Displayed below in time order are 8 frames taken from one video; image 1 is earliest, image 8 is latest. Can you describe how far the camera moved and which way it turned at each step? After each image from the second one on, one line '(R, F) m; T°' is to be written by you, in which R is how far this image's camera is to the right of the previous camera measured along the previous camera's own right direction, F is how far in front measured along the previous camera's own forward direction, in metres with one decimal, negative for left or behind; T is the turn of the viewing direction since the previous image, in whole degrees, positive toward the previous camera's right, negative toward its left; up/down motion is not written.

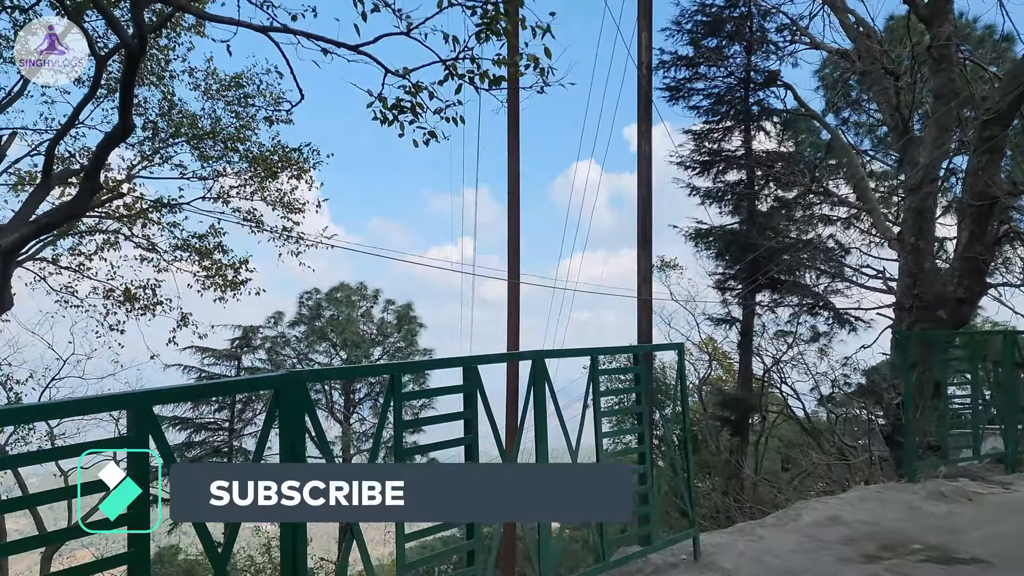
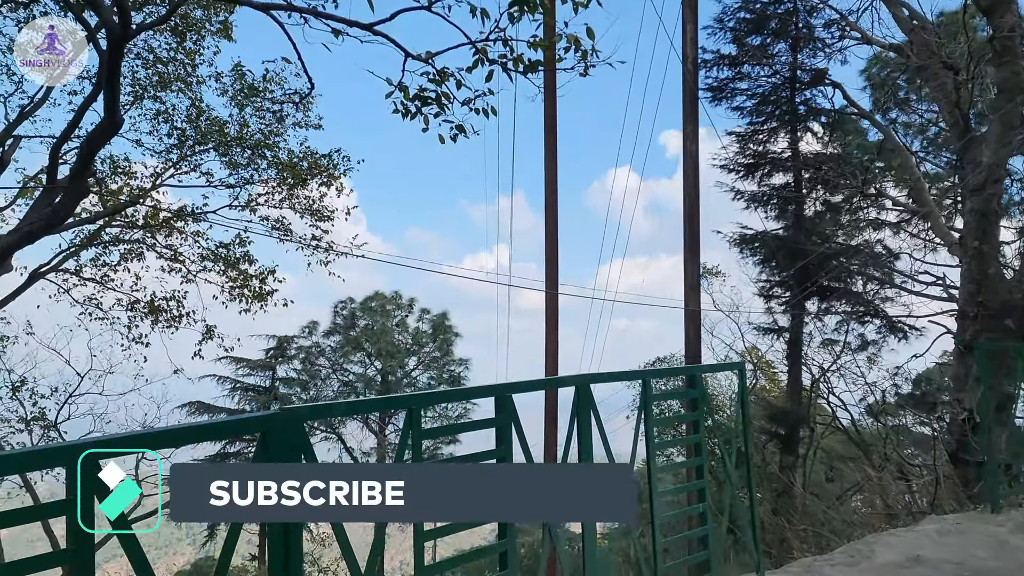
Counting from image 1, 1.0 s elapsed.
(0.0, +0.4) m; -3°
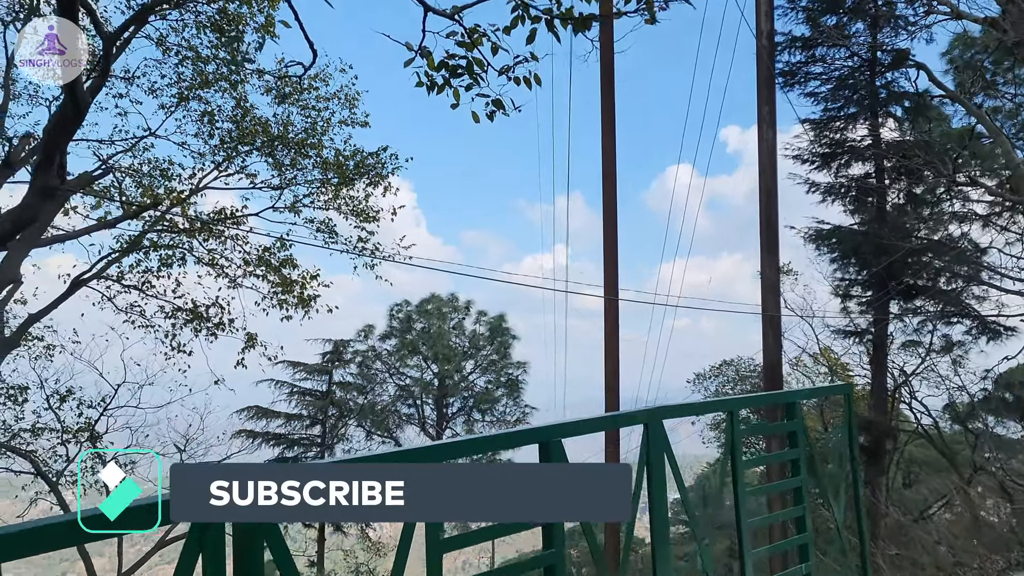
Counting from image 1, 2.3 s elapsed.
(0.0, +0.5) m; -5°
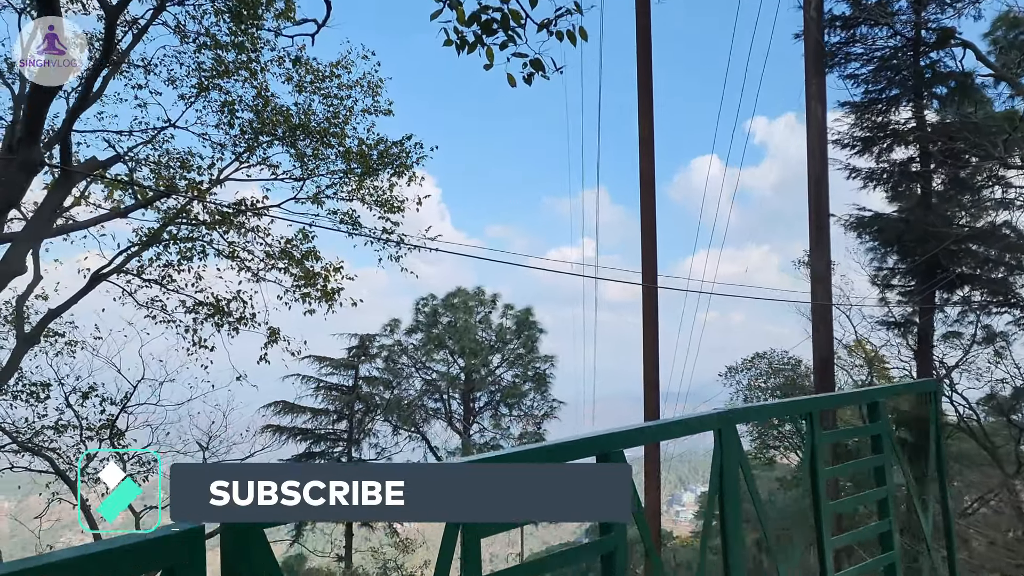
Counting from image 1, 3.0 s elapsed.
(-0.1, +0.3) m; -2°
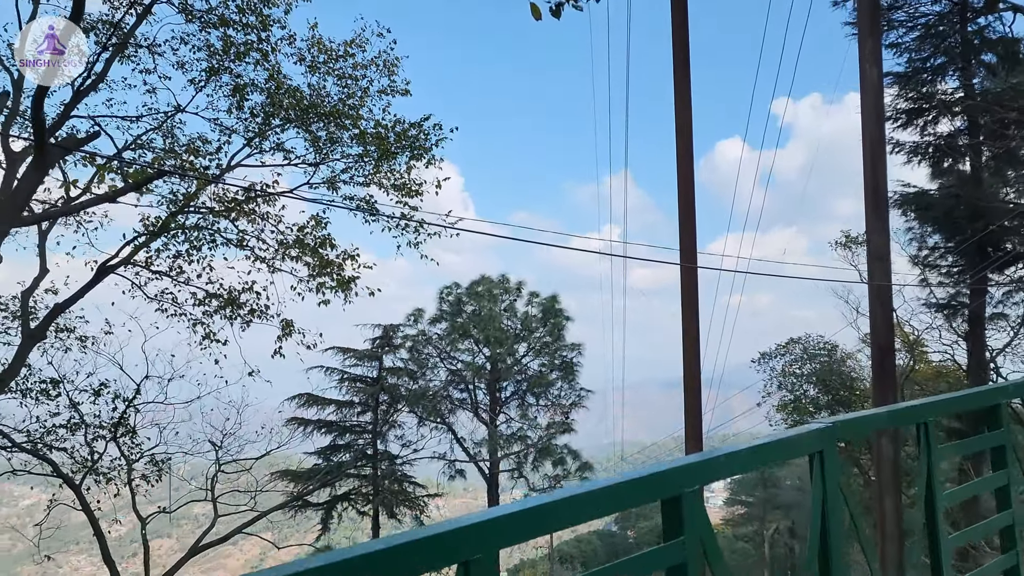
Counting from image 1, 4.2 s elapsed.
(0.0, +0.4) m; -2°
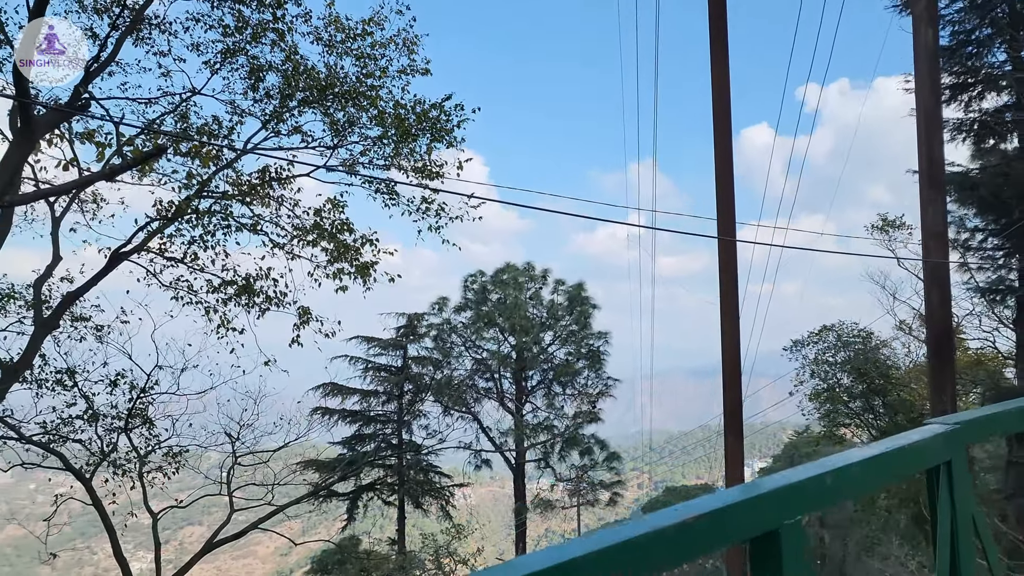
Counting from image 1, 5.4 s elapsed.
(0.0, +0.3) m; -2°
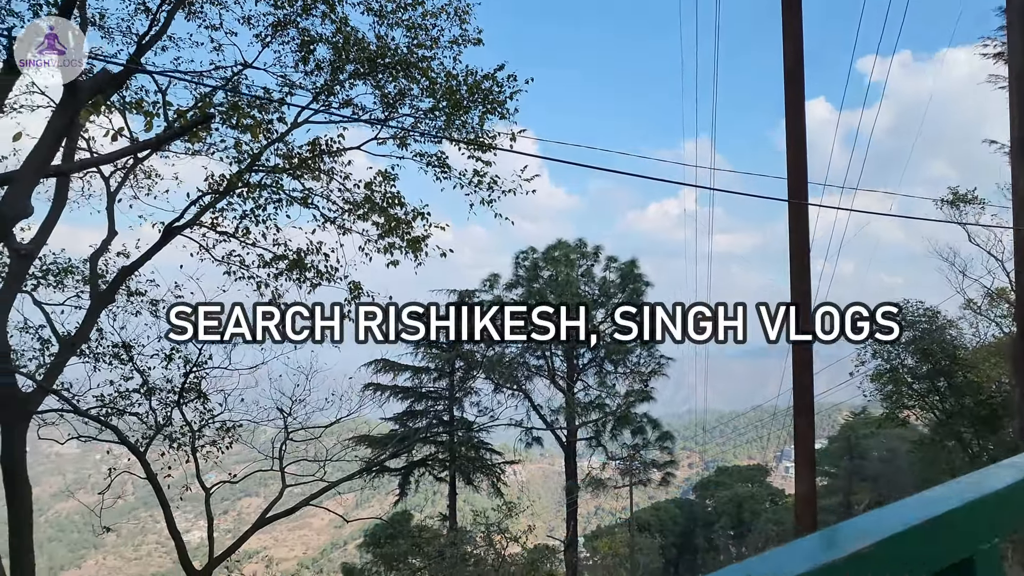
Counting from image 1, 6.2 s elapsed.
(0.0, +0.2) m; -4°
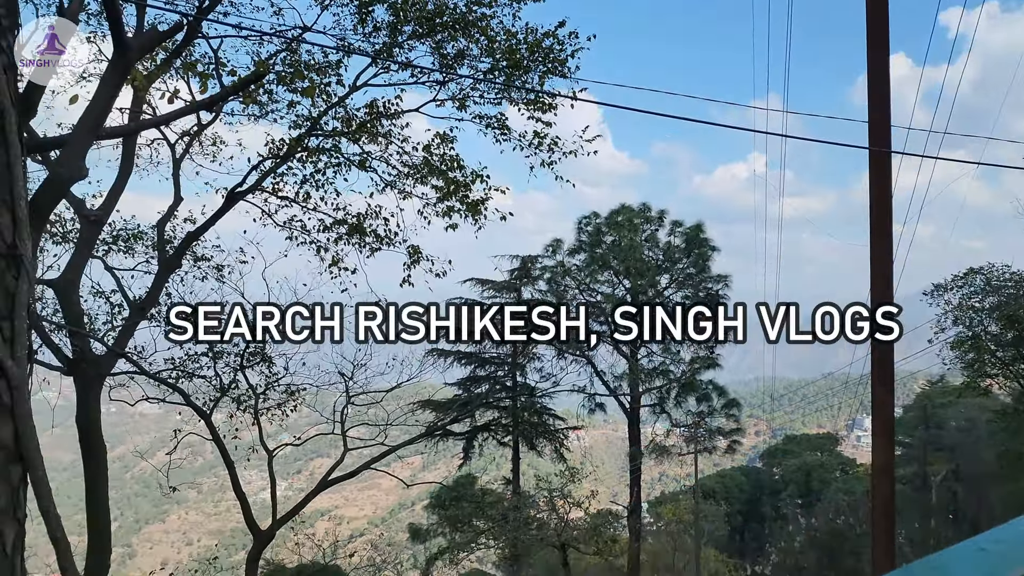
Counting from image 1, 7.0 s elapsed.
(0.0, +0.1) m; -5°
